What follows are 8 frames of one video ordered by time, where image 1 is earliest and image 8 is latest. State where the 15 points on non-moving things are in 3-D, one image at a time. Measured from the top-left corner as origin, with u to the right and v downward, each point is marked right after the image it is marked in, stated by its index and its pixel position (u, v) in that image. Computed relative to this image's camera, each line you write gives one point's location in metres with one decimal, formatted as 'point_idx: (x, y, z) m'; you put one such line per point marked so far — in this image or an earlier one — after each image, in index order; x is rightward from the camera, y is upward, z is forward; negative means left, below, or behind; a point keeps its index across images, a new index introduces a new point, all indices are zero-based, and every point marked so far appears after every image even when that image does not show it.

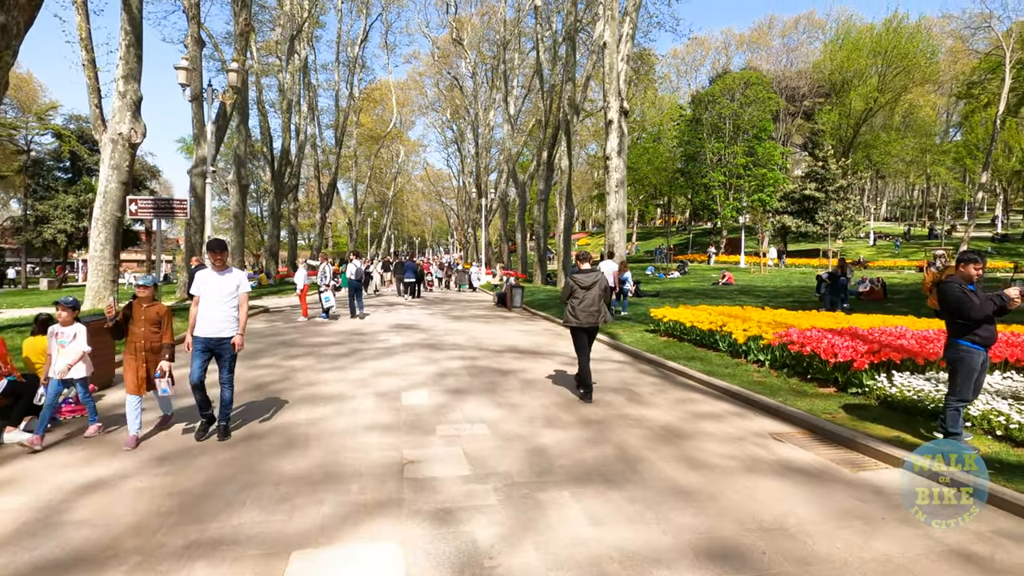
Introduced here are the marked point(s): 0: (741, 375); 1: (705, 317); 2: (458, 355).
0: (+3.2, -1.3, +8.2) m
1: (+3.6, -0.5, +10.5) m
2: (-0.9, -1.1, +9.3) m
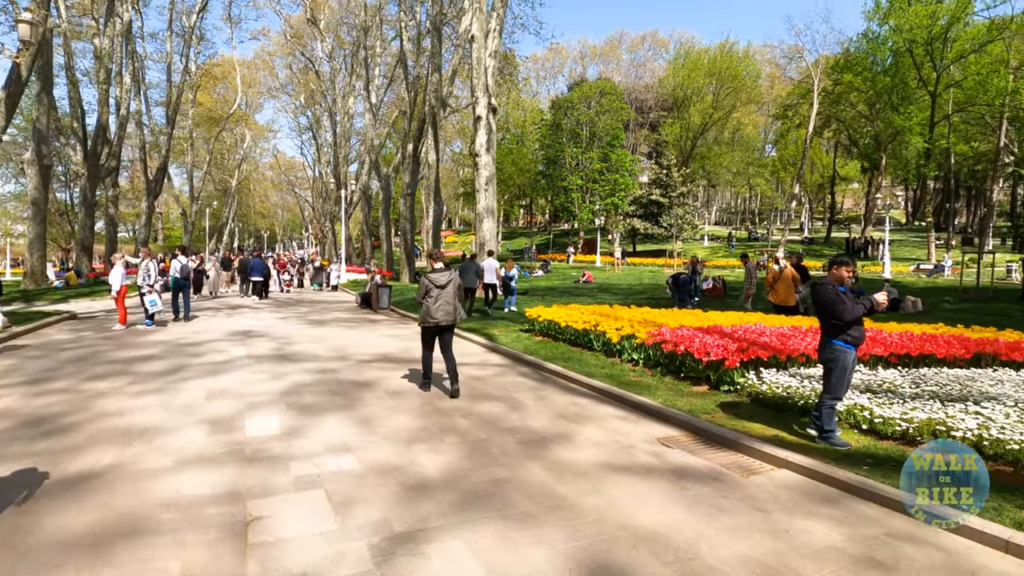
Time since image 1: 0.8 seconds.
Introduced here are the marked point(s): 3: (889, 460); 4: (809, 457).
0: (+1.5, -1.3, +8.0) m
1: (+1.3, -0.5, +10.3) m
2: (-2.8, -1.1, +8.1) m
3: (+3.3, -1.5, +5.0) m
4: (+2.7, -1.5, +5.1) m
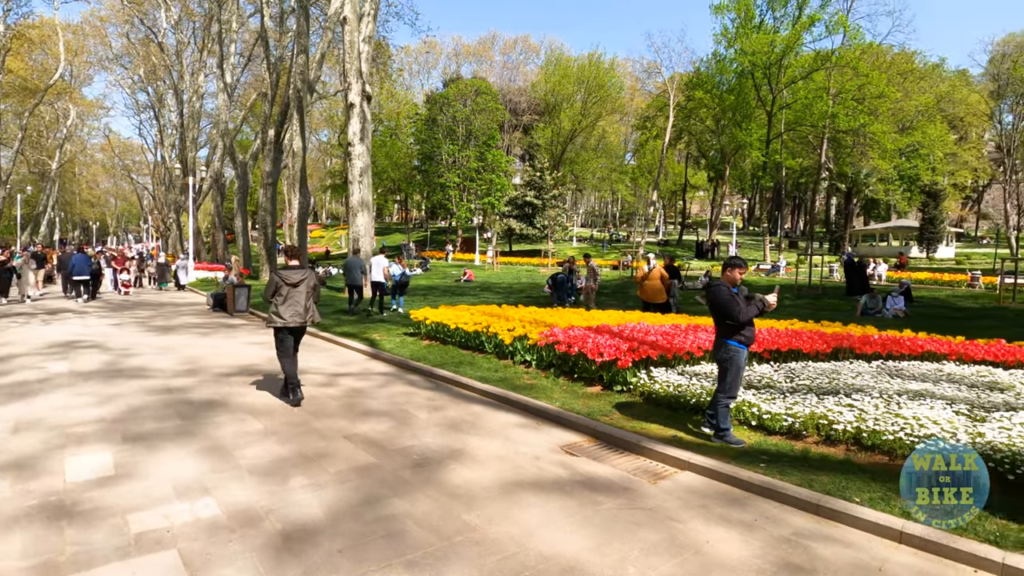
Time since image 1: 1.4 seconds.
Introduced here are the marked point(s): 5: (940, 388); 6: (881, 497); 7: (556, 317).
0: (0.0, -1.3, +7.7) m
1: (-0.7, -0.5, +9.9) m
2: (-4.2, -1.1, +6.8) m
3: (+2.5, -1.5, +5.1) m
4: (+1.8, -1.5, +5.1) m
5: (+4.6, -1.1, +6.2) m
6: (+2.8, -1.6, +4.4) m
7: (+0.7, -0.5, +9.4) m
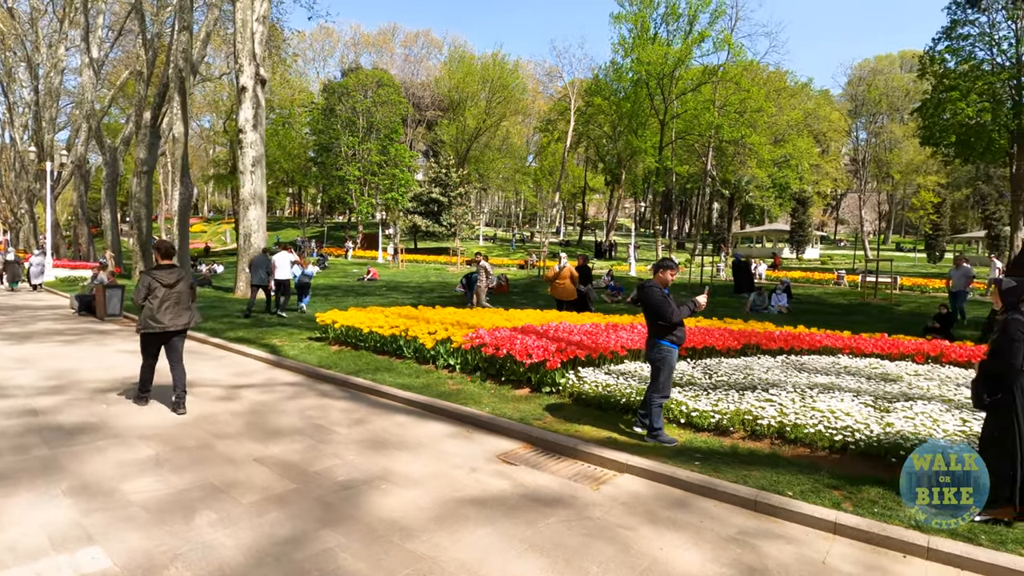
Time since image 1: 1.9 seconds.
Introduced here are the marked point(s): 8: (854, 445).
0: (-1.0, -1.3, +7.3) m
1: (-2.1, -0.5, +9.4) m
2: (-5.0, -1.2, +5.8) m
3: (+1.9, -1.5, +5.2) m
4: (+1.2, -1.5, +5.1) m
5: (+3.9, -1.1, +6.6) m
6: (+2.4, -1.6, +4.6) m
7: (-0.6, -0.5, +9.1) m
8: (+3.0, -1.4, +5.0) m
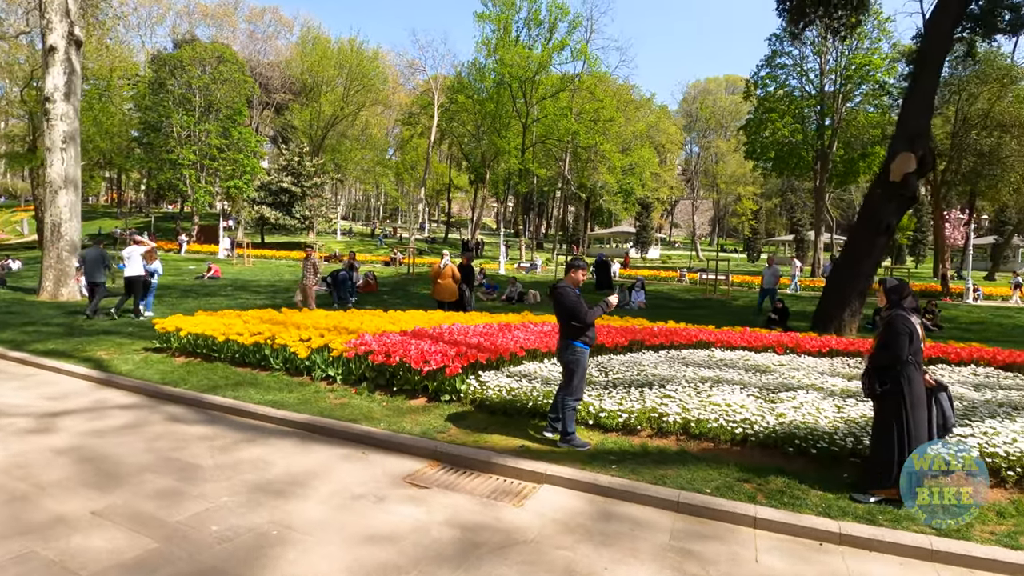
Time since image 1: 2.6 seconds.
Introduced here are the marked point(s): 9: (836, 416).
0: (-2.2, -1.3, +6.4) m
1: (-3.8, -0.5, +8.2) m
2: (-5.7, -1.2, +4.0) m
3: (+1.1, -1.5, +5.2) m
4: (+0.5, -1.5, +4.9) m
5: (+2.6, -1.0, +7.0) m
6: (+1.7, -1.6, +4.6) m
7: (-2.3, -0.5, +8.3) m
8: (+2.2, -1.4, +5.2) m
9: (+3.1, -1.2, +5.4) m
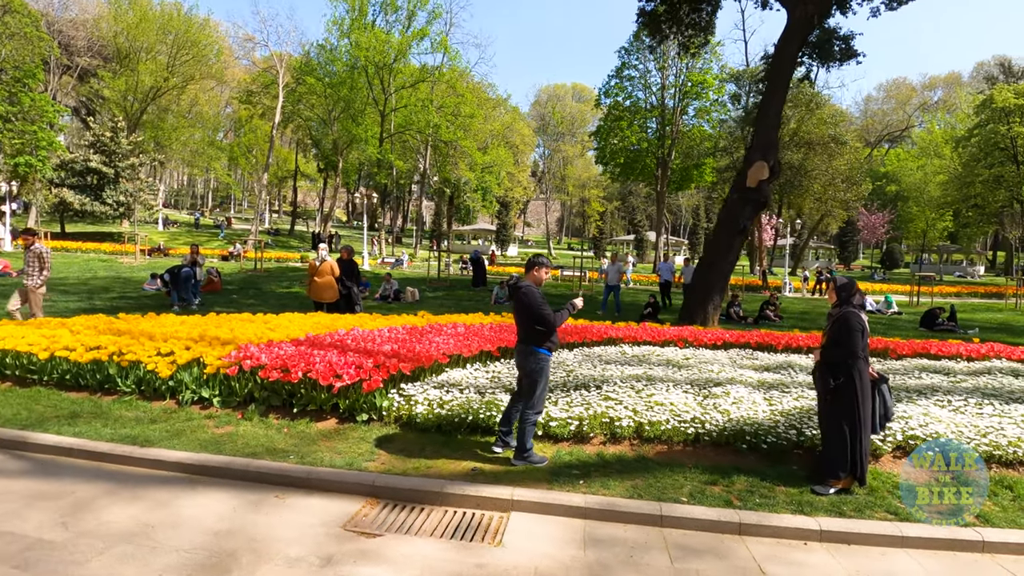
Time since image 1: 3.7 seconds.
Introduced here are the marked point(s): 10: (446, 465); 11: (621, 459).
0: (-2.9, -1.3, +5.1) m
1: (-4.9, -0.5, +6.4) m
2: (-5.6, -1.2, +1.8) m
3: (+0.6, -1.5, +4.8) m
4: (+0.1, -1.5, +4.3) m
5: (+1.7, -1.0, +7.0) m
6: (+1.4, -1.6, +4.4) m
7: (-3.4, -0.5, +6.9) m
8: (+1.7, -1.3, +5.1) m
9: (+2.5, -1.2, +5.5) m
10: (-0.5, -1.5, +4.7) m
11: (+0.9, -1.5, +4.9) m
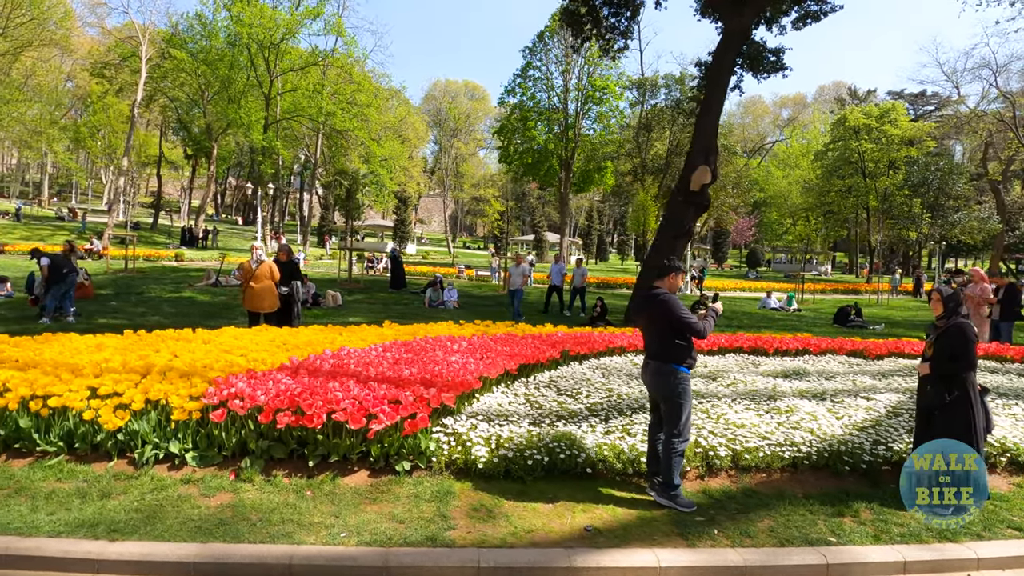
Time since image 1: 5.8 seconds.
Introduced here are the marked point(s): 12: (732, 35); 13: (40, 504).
0: (-2.2, -1.4, +3.7) m
1: (-4.4, -0.7, +4.4) m
2: (-4.1, -1.4, -0.2) m
3: (+1.4, -1.6, +4.1) m
4: (+1.0, -1.6, +3.5) m
5: (+1.9, -1.1, +6.4) m
6: (+2.2, -1.7, +3.9) m
7: (-3.1, -0.6, +5.3) m
8: (+2.4, -1.4, +4.7) m
9: (+3.0, -1.2, +5.2) m
10: (+0.2, -1.6, +3.7) m
11: (+1.6, -1.6, +4.3) m
12: (+5.3, +6.0, +13.6) m
13: (-3.1, -1.3, +3.6) m
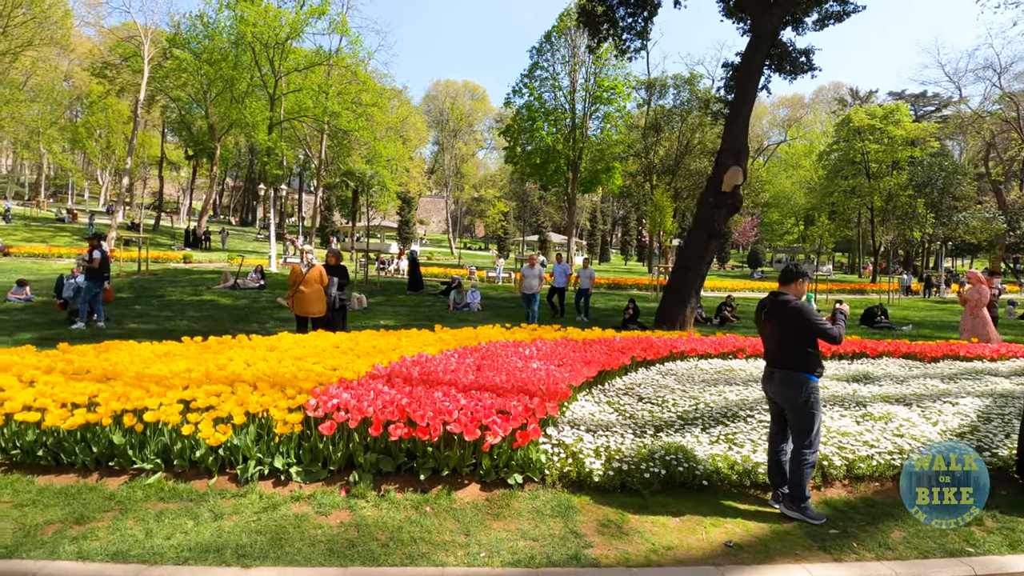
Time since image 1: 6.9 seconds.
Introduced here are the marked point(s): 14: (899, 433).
0: (-1.3, -1.5, +3.5) m
1: (-3.5, -0.7, +4.2) m
2: (-3.2, -1.5, -0.4) m
3: (+2.2, -1.6, +4.0) m
4: (+1.8, -1.6, +3.4) m
5: (+2.7, -1.1, +6.3) m
6: (+3.1, -1.7, +3.8) m
7: (-2.3, -0.7, +5.1) m
8: (+3.2, -1.5, +4.6) m
9: (+3.8, -1.3, +5.1) m
10: (+1.1, -1.6, +3.6) m
11: (+2.5, -1.6, +4.2) m
12: (+5.9, +6.0, +13.5) m
13: (-2.2, -1.4, +3.5) m
14: (+3.3, -1.3, +5.0) m
